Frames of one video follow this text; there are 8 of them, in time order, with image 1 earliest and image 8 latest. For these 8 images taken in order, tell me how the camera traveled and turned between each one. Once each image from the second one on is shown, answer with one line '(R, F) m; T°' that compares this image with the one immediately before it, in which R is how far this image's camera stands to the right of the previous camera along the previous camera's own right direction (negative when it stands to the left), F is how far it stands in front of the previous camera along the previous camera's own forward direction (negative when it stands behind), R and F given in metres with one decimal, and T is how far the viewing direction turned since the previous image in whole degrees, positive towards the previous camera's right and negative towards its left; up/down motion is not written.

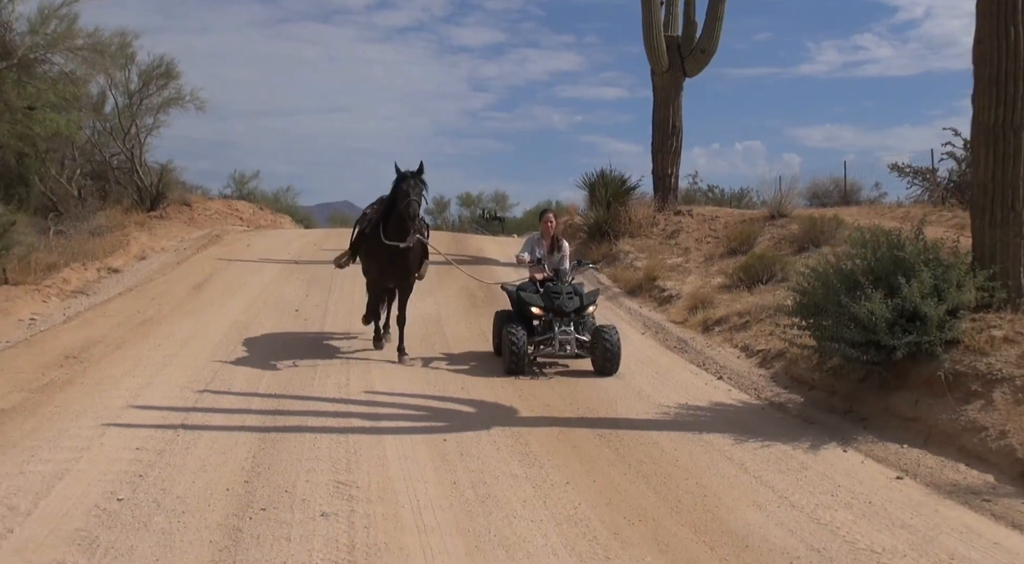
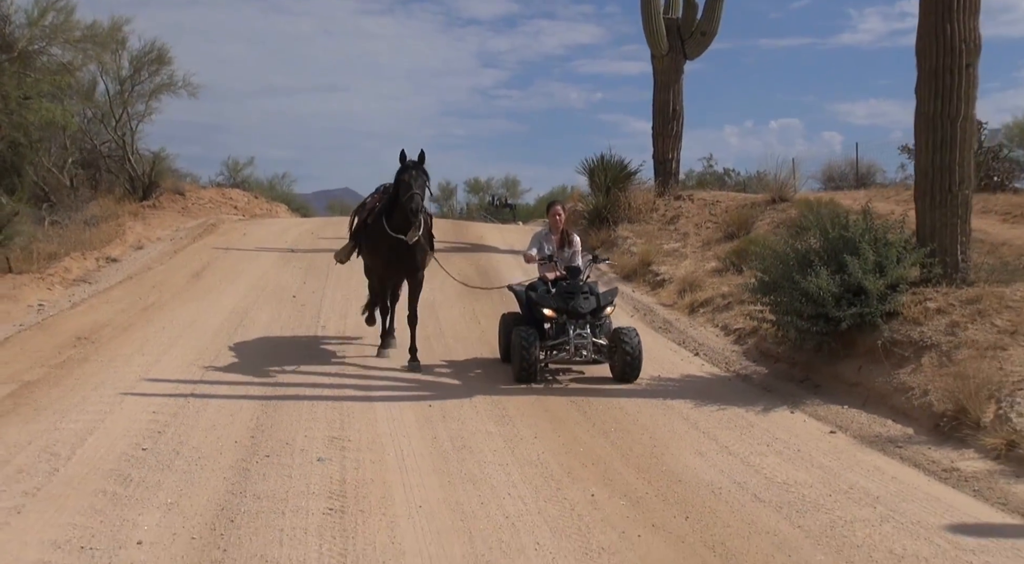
(+0.2, -1.6) m; 0°
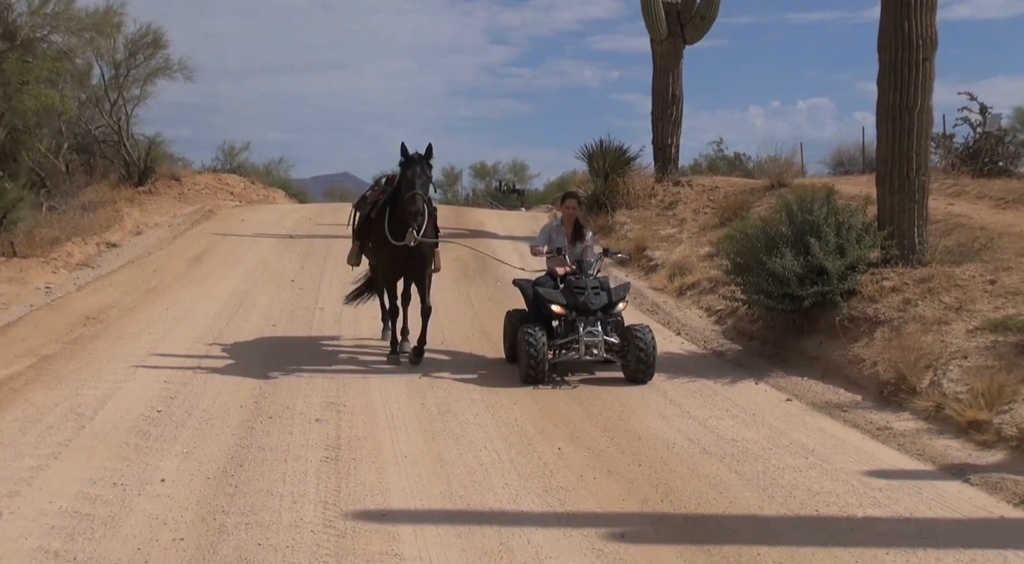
(+0.2, -1.3) m; 0°
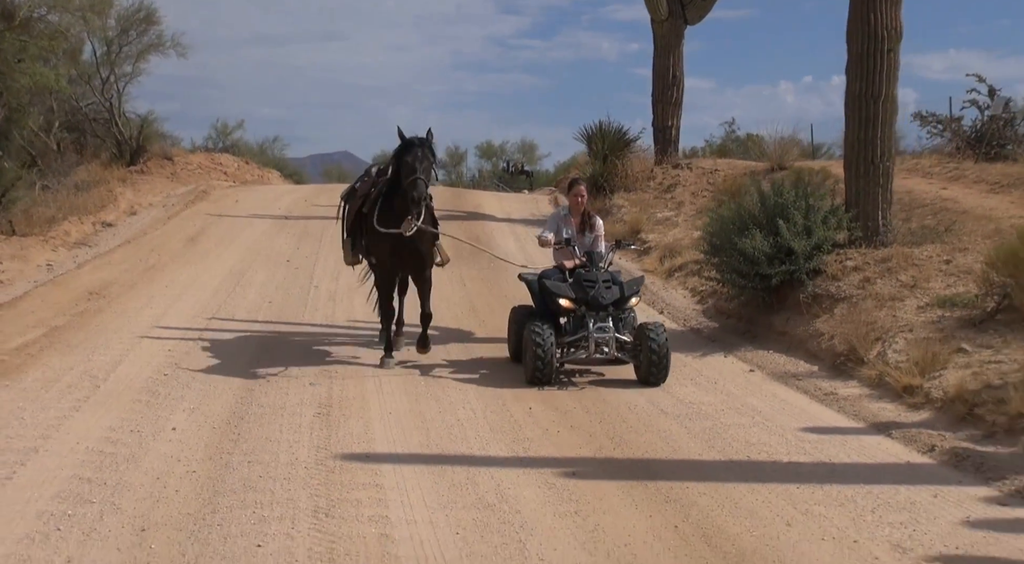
(+0.2, -1.1) m; 0°
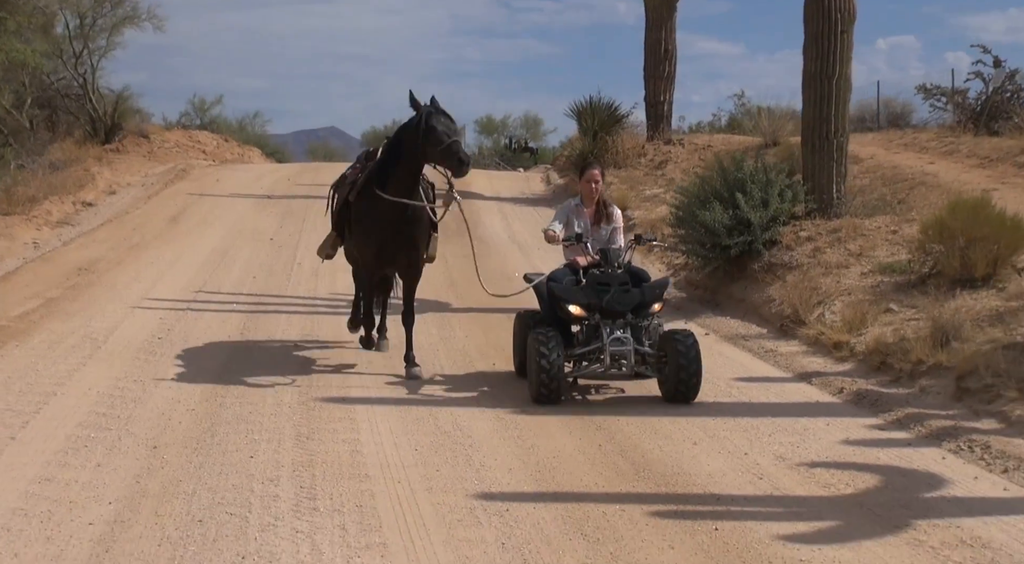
(+0.2, -1.3) m; +1°
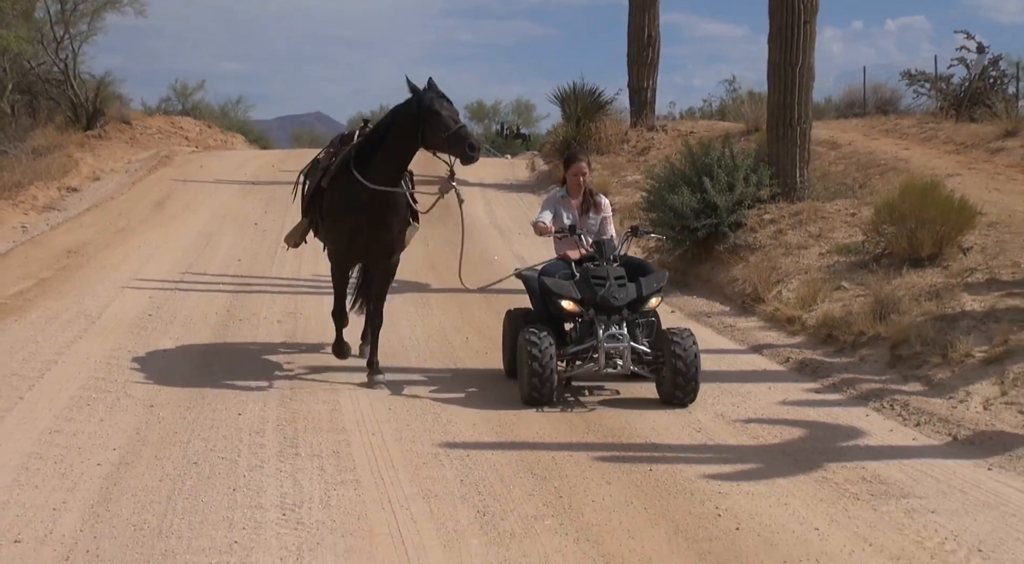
(+0.1, -0.7) m; +1°
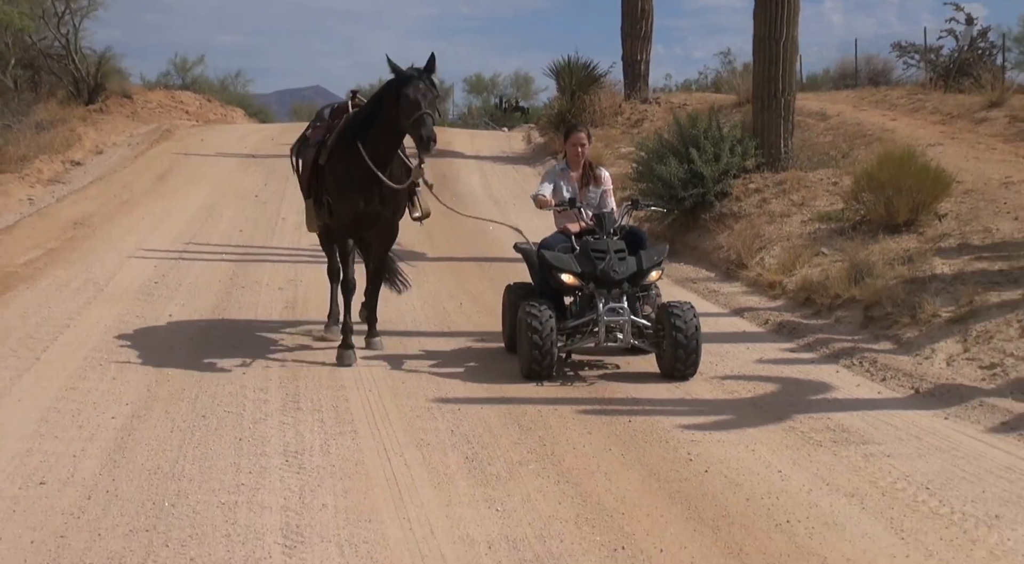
(+0.1, -0.4) m; 0°
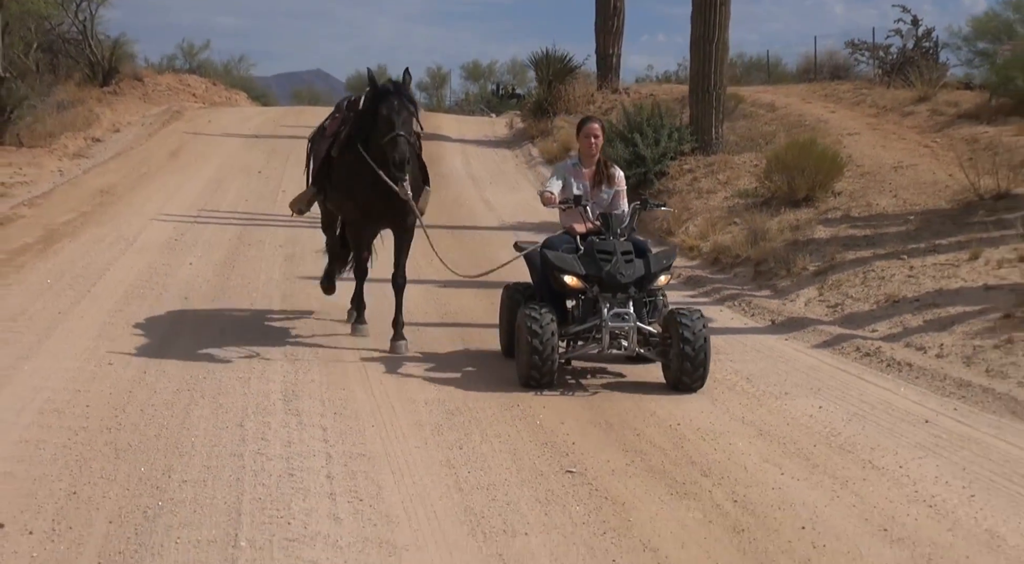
(+0.3, -2.1) m; 0°
